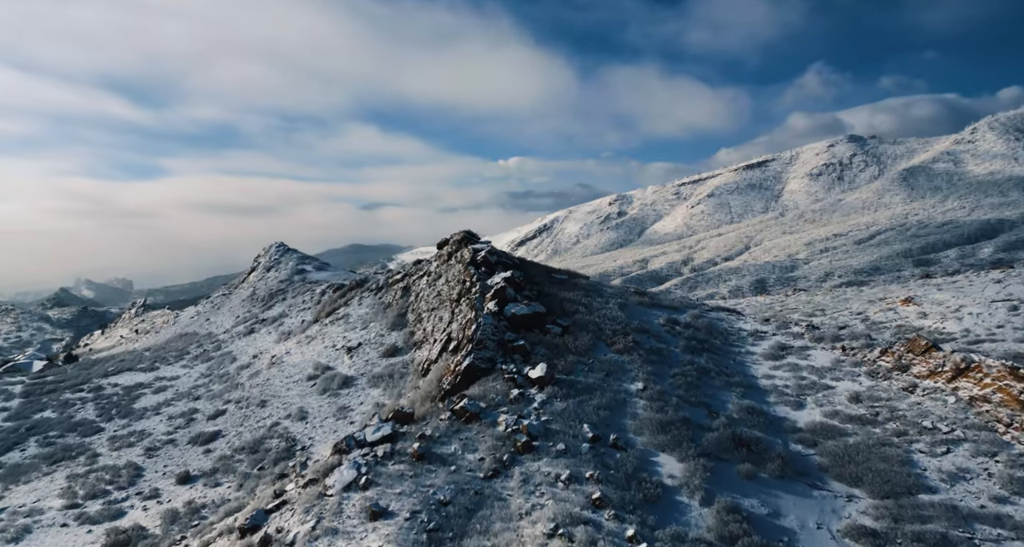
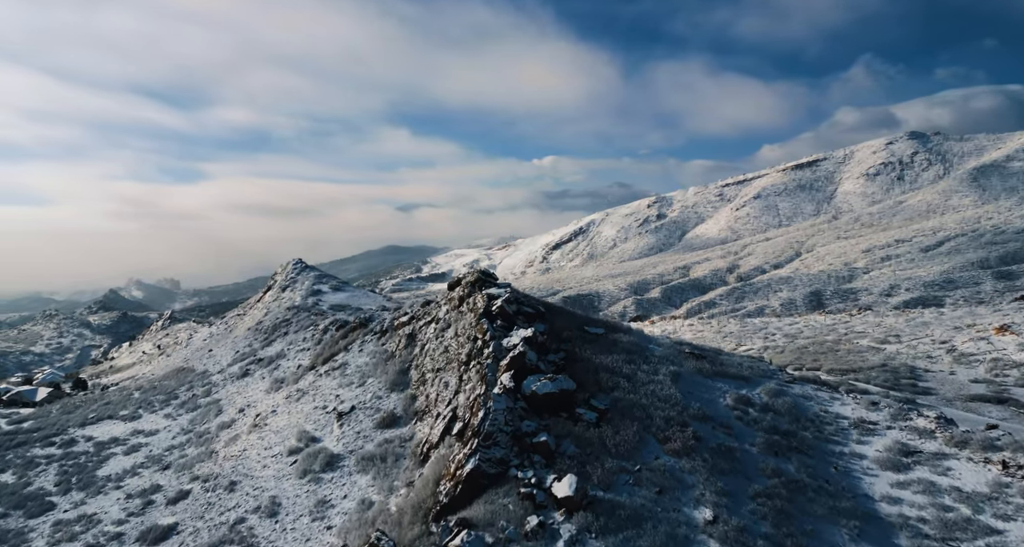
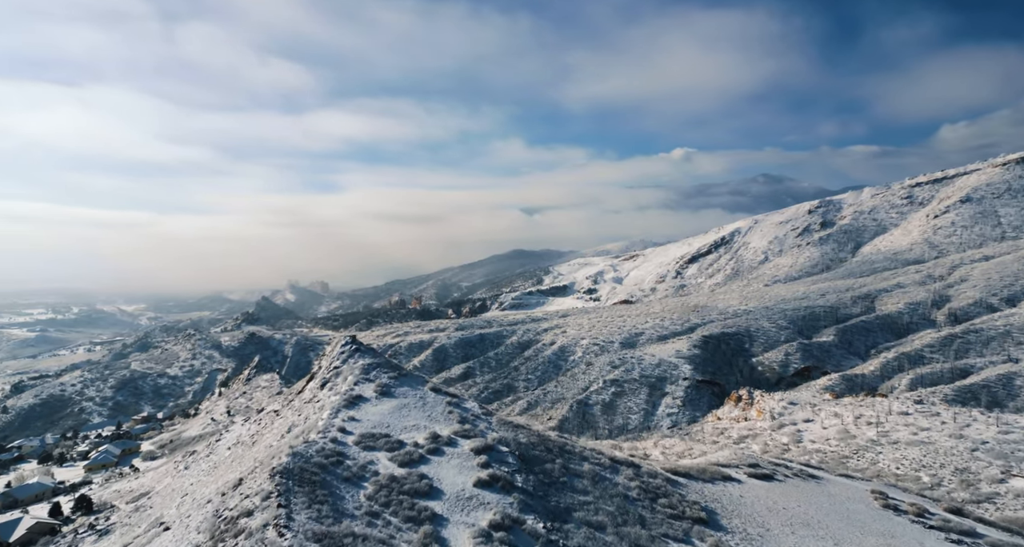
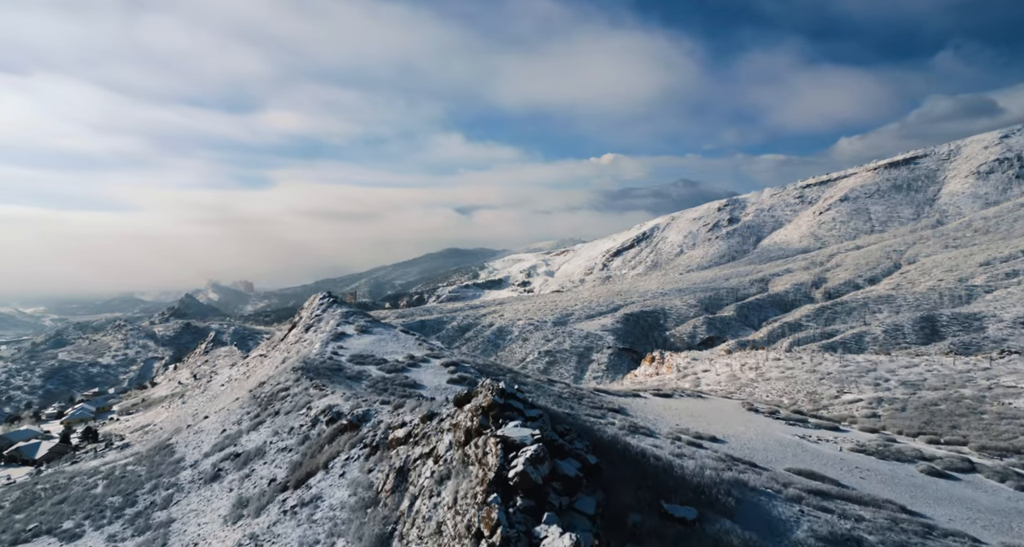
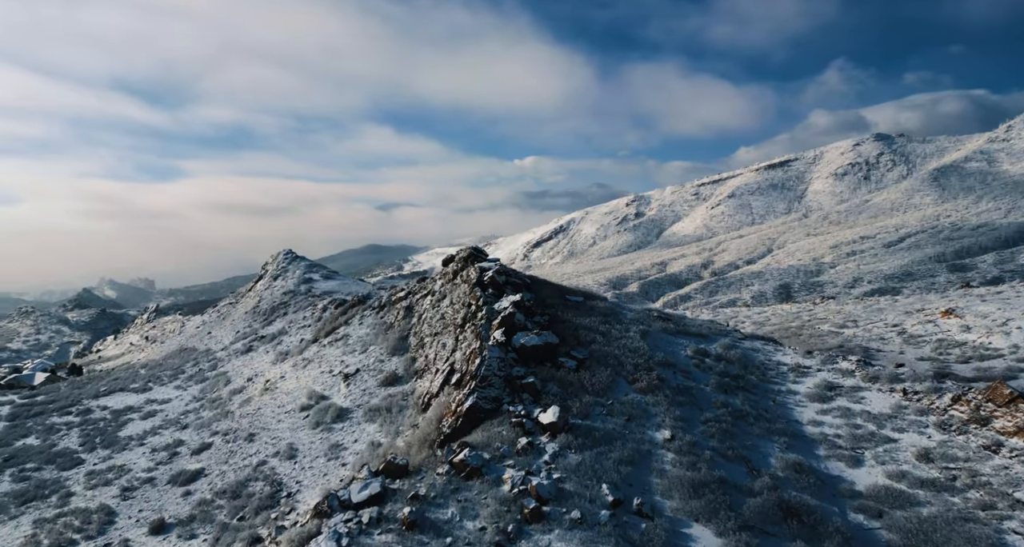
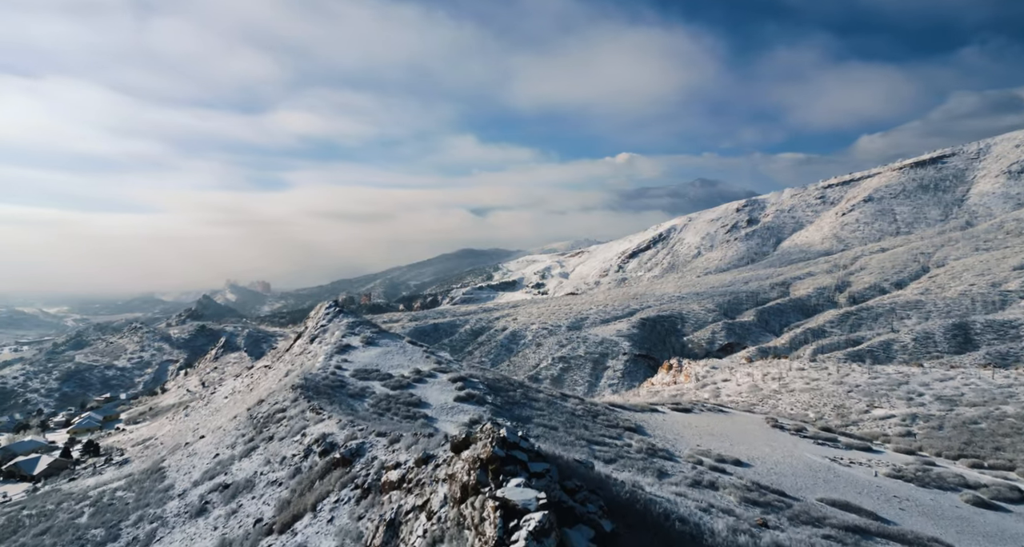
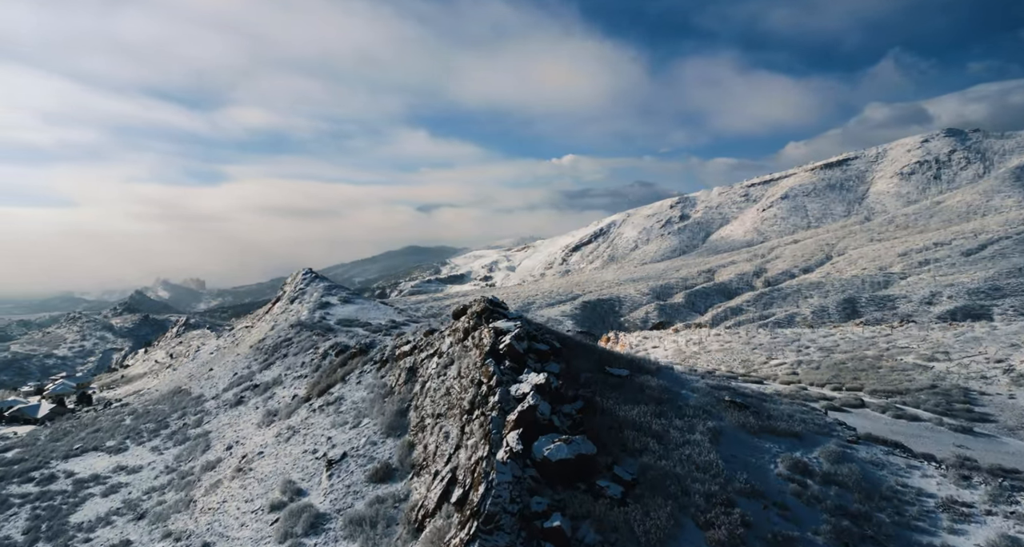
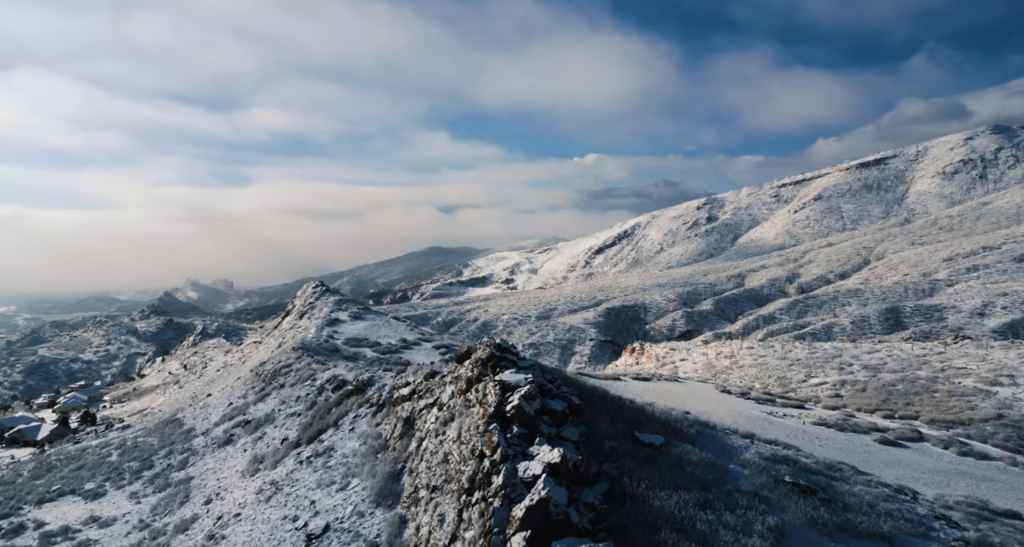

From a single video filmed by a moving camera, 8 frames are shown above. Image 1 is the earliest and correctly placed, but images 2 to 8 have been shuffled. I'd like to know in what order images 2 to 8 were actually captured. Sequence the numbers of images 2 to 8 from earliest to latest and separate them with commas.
5, 2, 7, 8, 4, 6, 3
